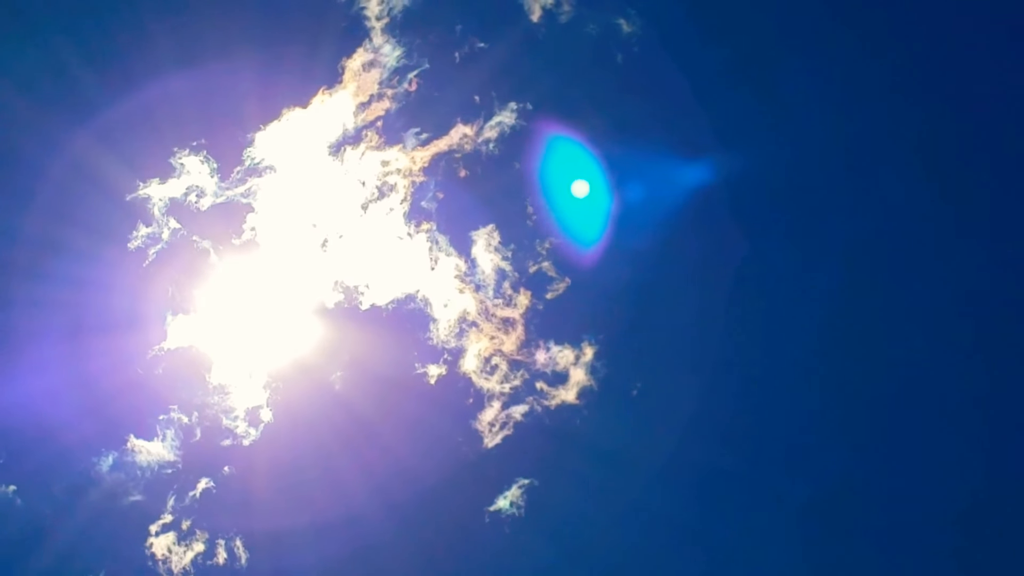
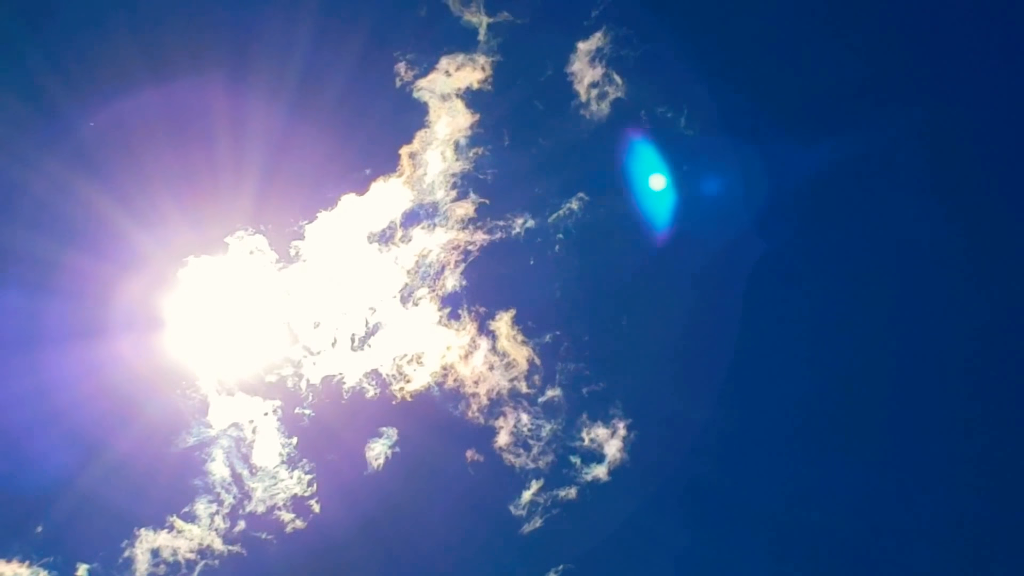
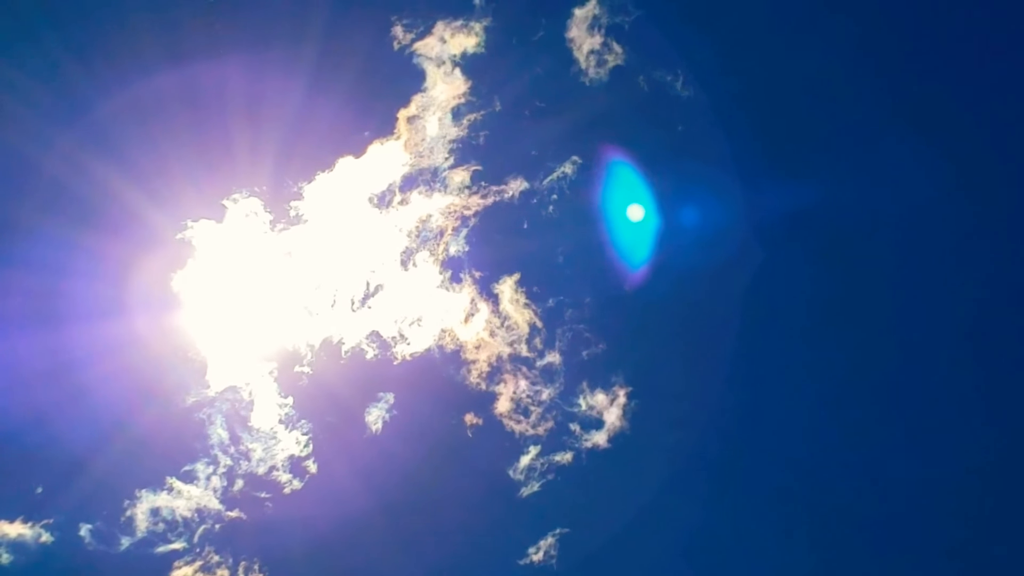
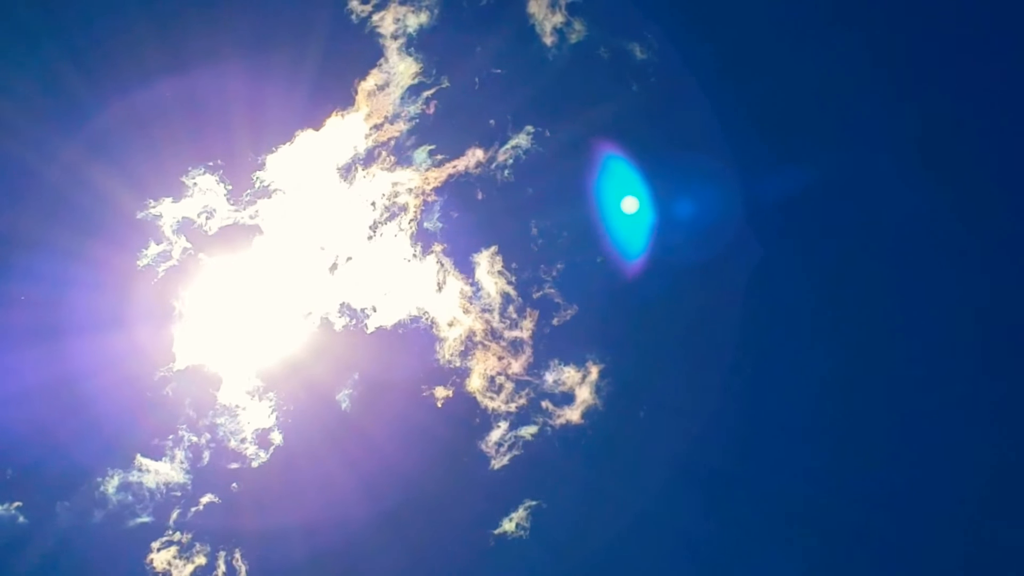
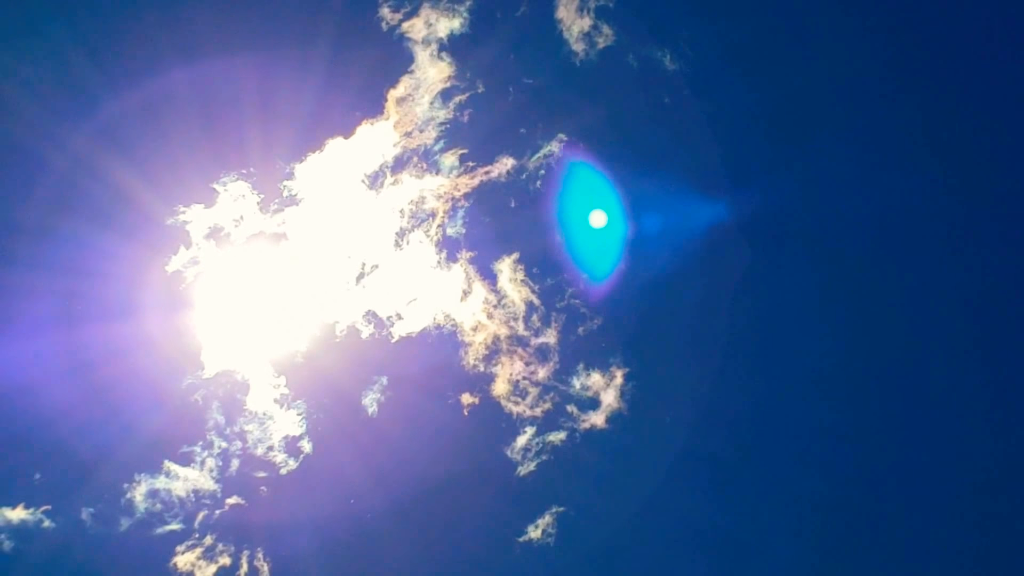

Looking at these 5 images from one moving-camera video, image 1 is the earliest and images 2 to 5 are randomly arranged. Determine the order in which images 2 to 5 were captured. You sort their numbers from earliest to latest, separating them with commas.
4, 5, 3, 2
